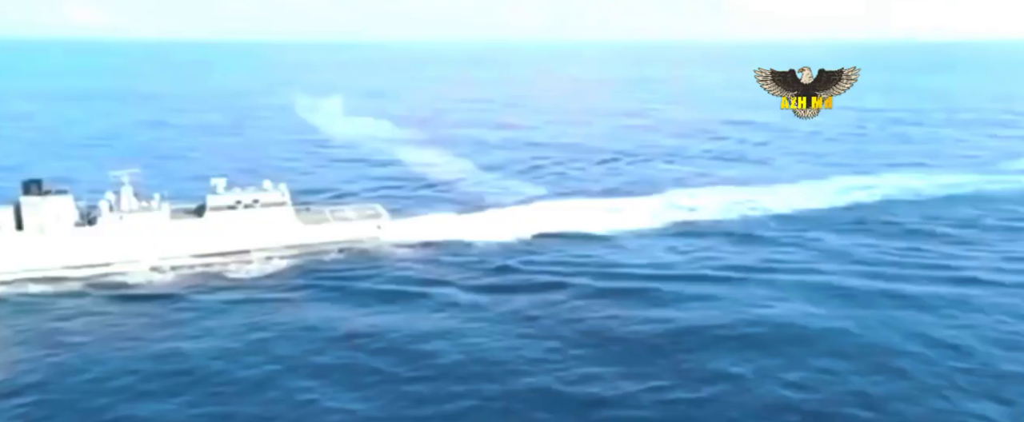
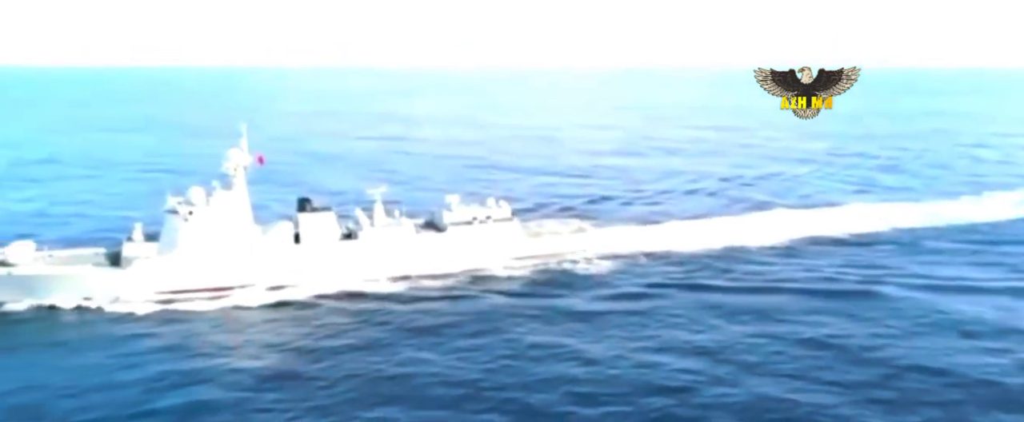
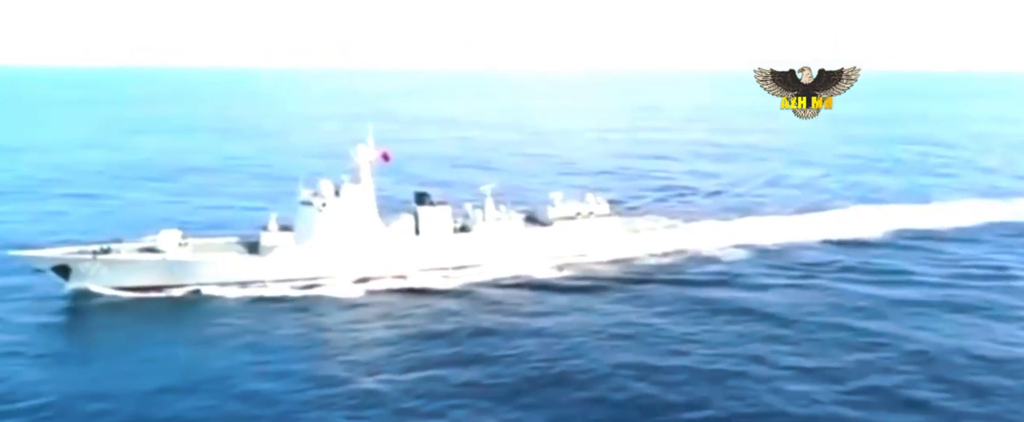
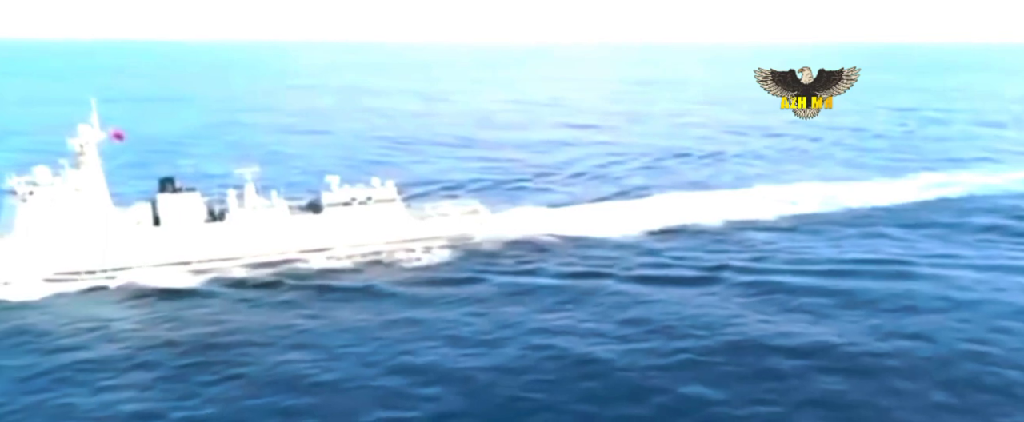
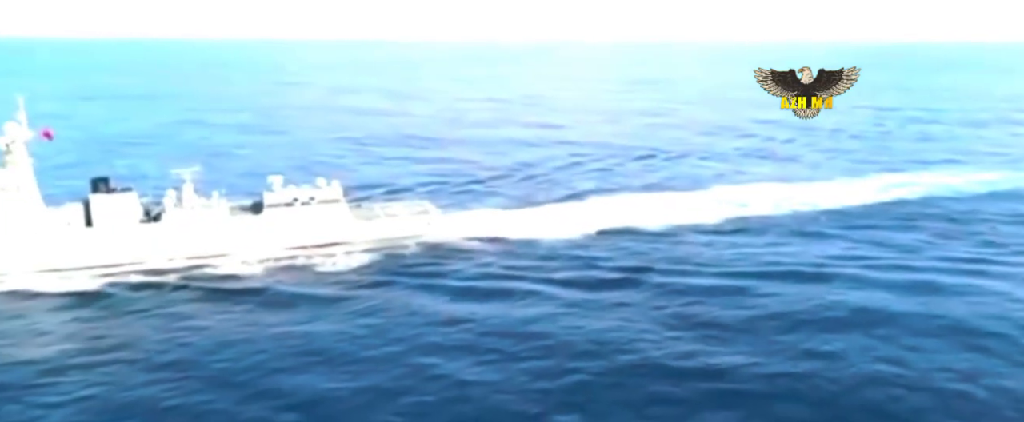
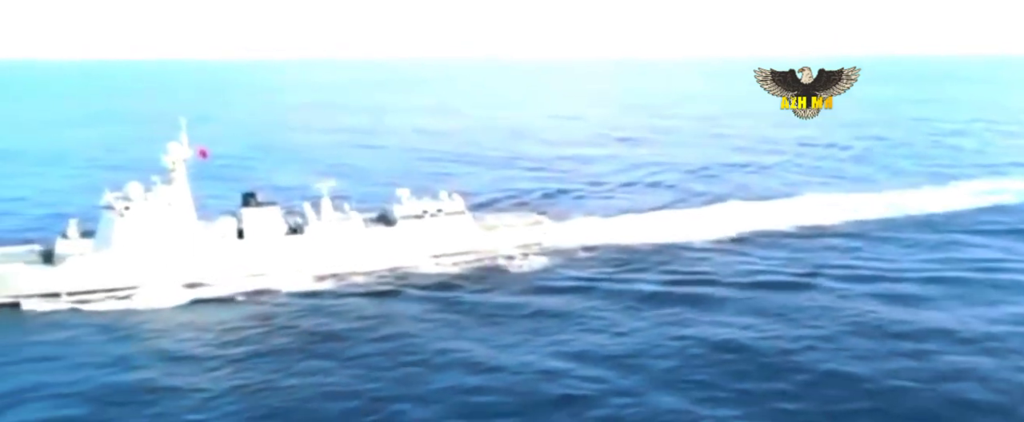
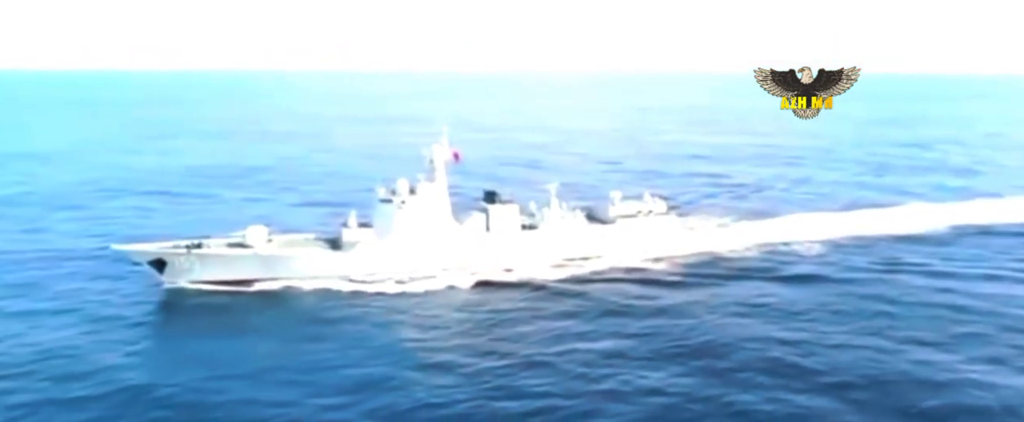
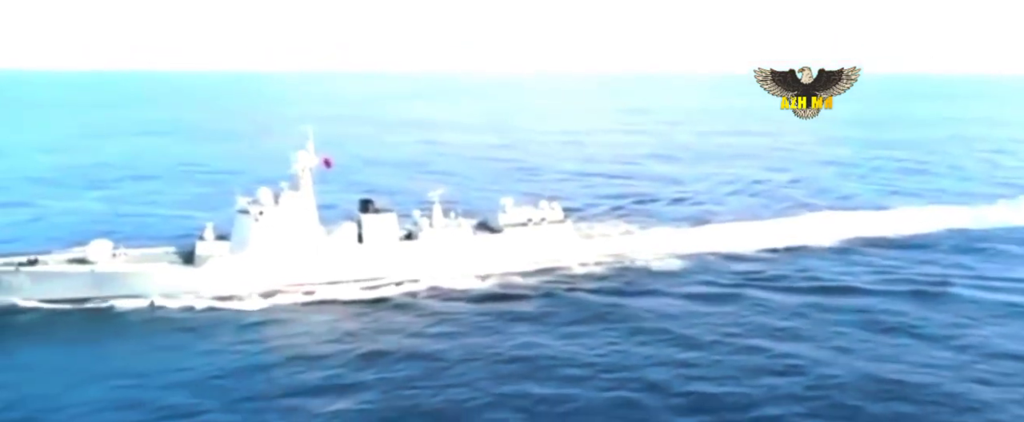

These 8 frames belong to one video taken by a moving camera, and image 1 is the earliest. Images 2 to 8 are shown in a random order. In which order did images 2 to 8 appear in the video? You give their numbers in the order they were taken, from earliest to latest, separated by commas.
5, 4, 6, 2, 8, 3, 7
